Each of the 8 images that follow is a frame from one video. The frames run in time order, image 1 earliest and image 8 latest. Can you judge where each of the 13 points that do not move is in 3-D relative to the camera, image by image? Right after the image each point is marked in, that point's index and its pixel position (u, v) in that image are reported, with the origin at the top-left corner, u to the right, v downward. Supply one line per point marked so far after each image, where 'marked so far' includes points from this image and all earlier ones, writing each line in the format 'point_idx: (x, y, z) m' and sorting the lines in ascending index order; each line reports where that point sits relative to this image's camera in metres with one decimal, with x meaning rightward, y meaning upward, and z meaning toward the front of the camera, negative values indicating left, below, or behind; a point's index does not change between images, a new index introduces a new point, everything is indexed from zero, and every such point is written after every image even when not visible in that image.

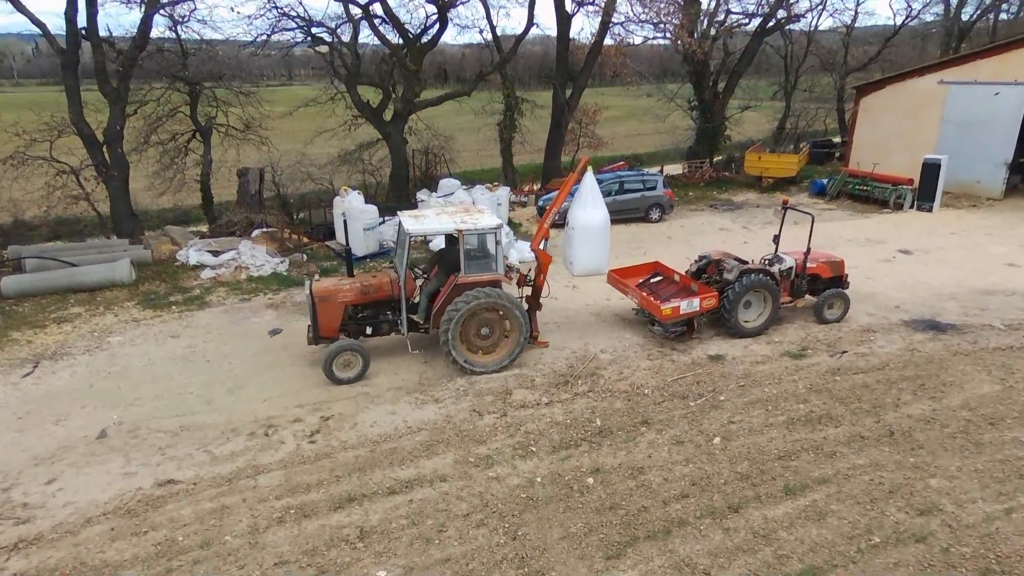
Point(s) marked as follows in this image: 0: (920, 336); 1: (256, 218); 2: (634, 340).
0: (+6.0, -0.7, +9.1) m
1: (-5.5, +1.5, +13.4) m
2: (+1.8, -0.8, +9.1) m
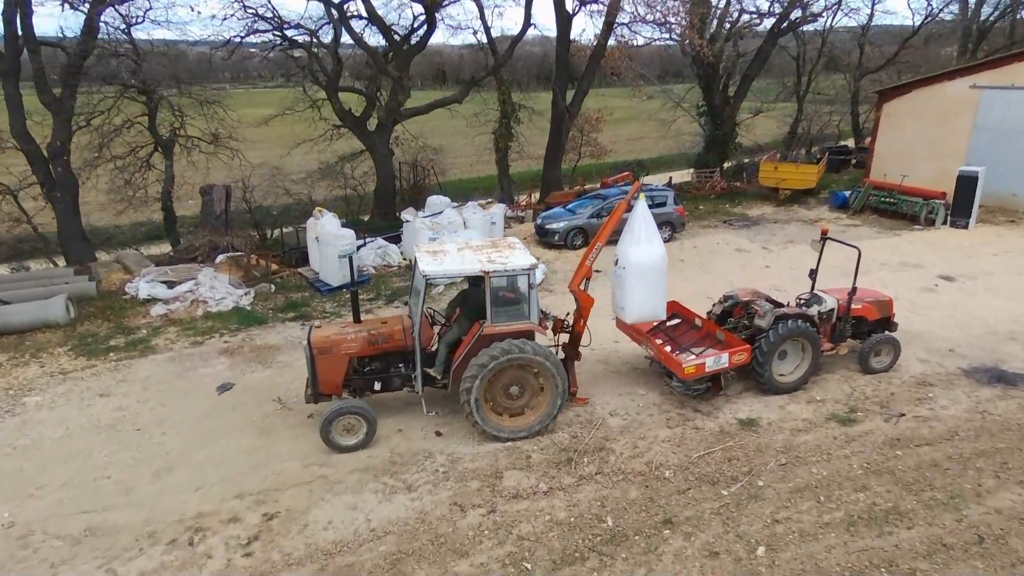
0: (+5.9, -1.3, +7.7) m
1: (-5.6, +0.9, +12.0) m
2: (+1.7, -1.4, +7.6) m
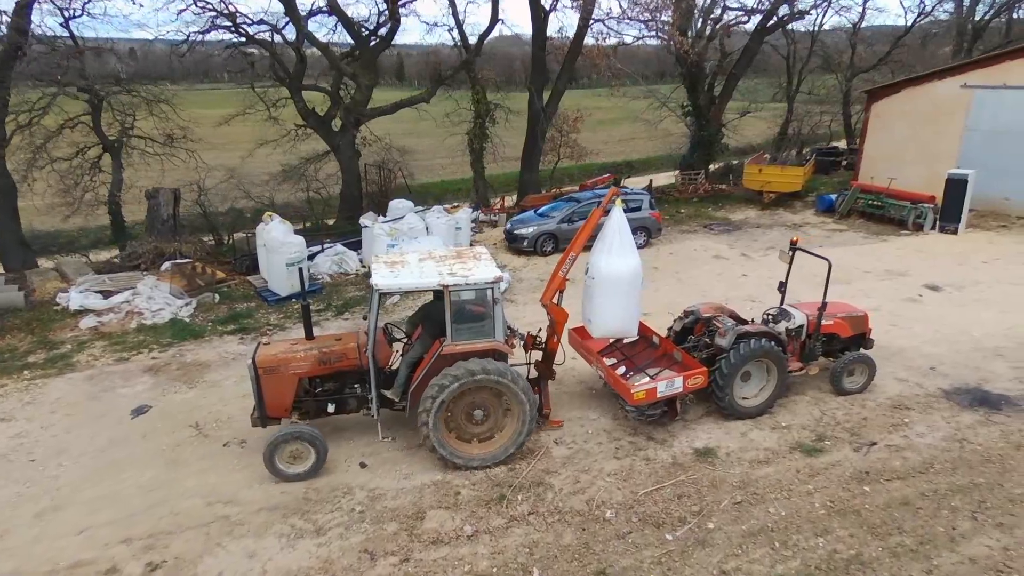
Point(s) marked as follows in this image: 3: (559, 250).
0: (+5.2, -1.5, +7.1) m
1: (-6.3, +0.7, +11.3) m
2: (+1.0, -1.5, +7.0) m
3: (+1.0, +0.8, +13.2) m
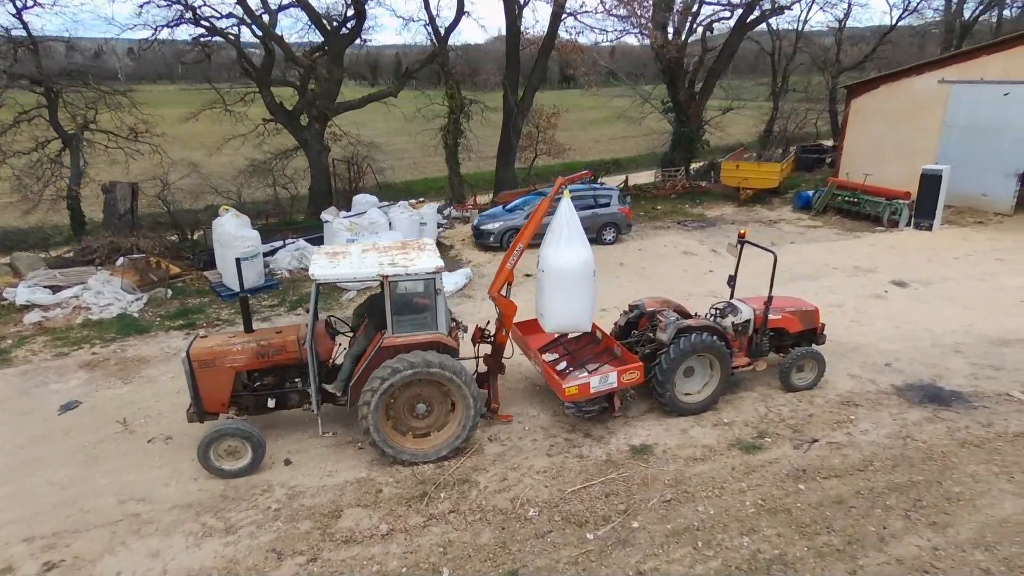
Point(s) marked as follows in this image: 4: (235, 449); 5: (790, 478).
0: (+4.5, -1.4, +6.9) m
1: (-7.0, +0.8, +11.2) m
2: (+0.3, -1.5, +6.9) m
3: (+0.3, +0.9, +13.0) m
4: (-2.6, -1.5, +5.8) m
5: (+2.6, -1.8, +5.9) m
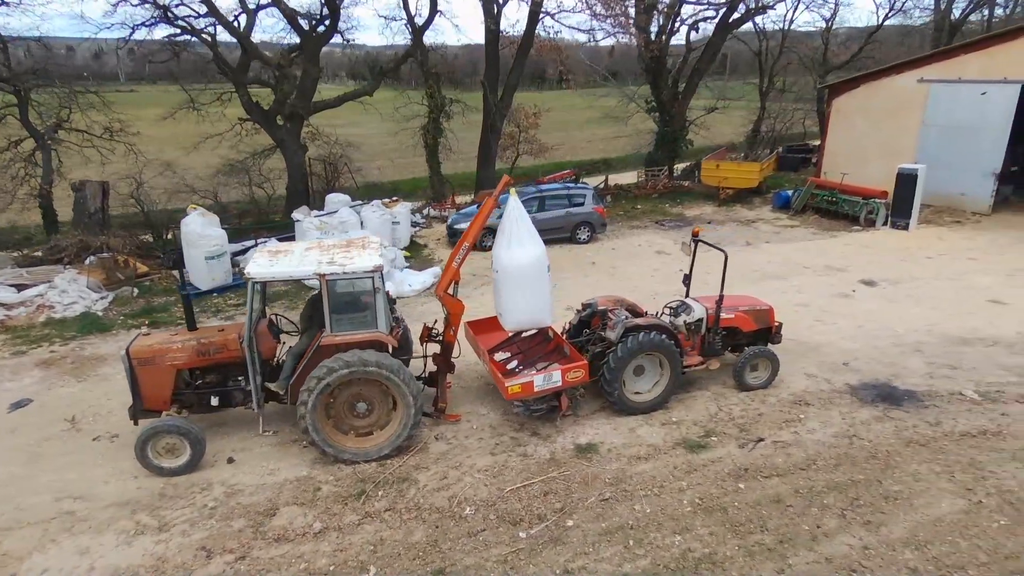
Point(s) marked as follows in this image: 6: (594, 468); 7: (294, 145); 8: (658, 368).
0: (+4.0, -1.4, +6.9) m
1: (-7.6, +0.8, +11.2) m
2: (-0.3, -1.4, +6.8) m
3: (-0.2, +0.9, +13.0) m
4: (-3.2, -1.5, +5.8) m
5: (+2.1, -1.8, +5.9) m
6: (+0.8, -1.7, +6.0) m
7: (-5.0, +3.3, +14.3) m
8: (+1.6, -0.9, +7.0) m
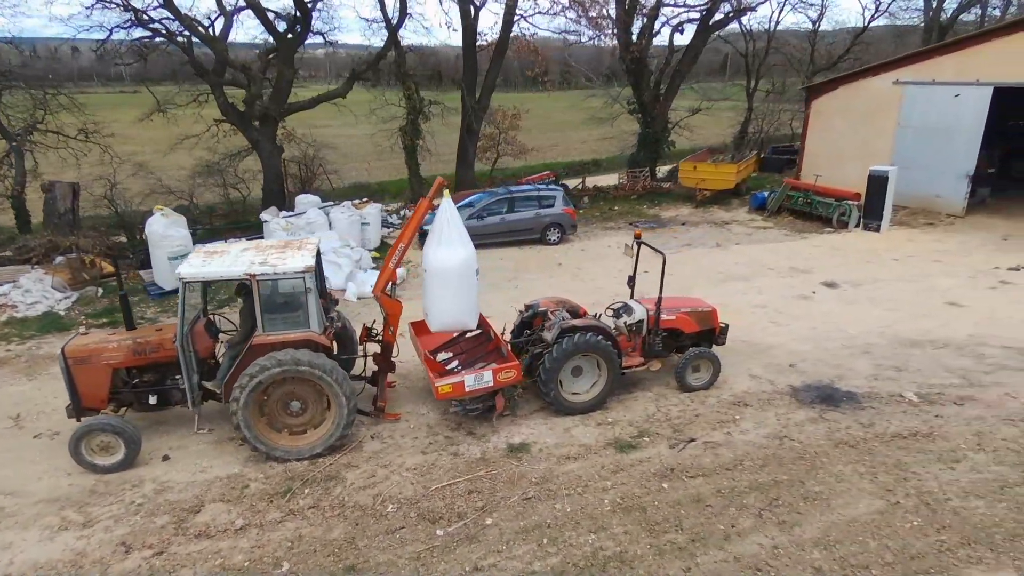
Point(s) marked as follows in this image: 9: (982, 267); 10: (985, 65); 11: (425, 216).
0: (+3.3, -1.4, +7.0) m
1: (-8.2, +0.8, +11.3) m
2: (-0.9, -1.5, +6.9) m
3: (-0.9, +0.9, +13.1) m
4: (-3.9, -1.5, +5.9) m
5: (+1.4, -1.8, +6.0) m
6: (+0.1, -1.8, +6.1) m
7: (-5.6, +3.3, +14.4) m
8: (+1.0, -0.9, +7.0) m
9: (+8.8, +0.4, +11.6) m
10: (+10.9, +5.2, +14.3) m
11: (-1.0, +0.7, +6.9) m
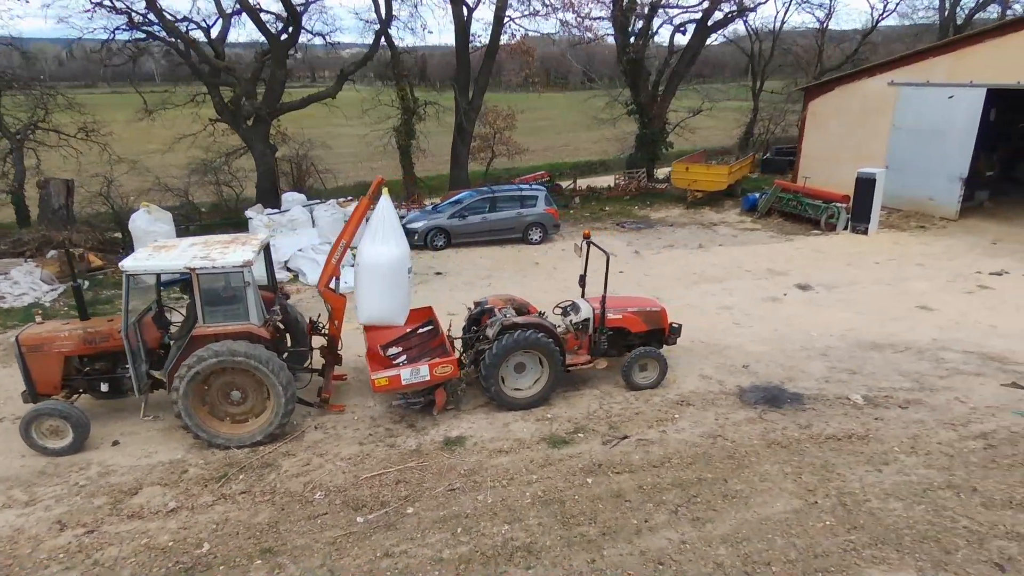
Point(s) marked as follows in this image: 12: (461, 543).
0: (+2.6, -1.4, +7.0) m
1: (-8.7, +1.0, +11.8) m
2: (-1.6, -1.4, +7.1) m
3: (-1.3, +0.9, +13.2) m
4: (-4.6, -1.4, +6.2) m
5: (+0.7, -1.8, +6.1) m
6: (-0.6, -1.7, +6.3) m
7: (-5.9, +3.4, +14.7) m
8: (+0.3, -0.9, +7.2) m
9: (+8.3, +0.3, +11.5) m
10: (+10.6, +5.0, +14.1) m
11: (-1.6, +0.8, +7.1) m
12: (-0.4, -2.1, +5.2) m
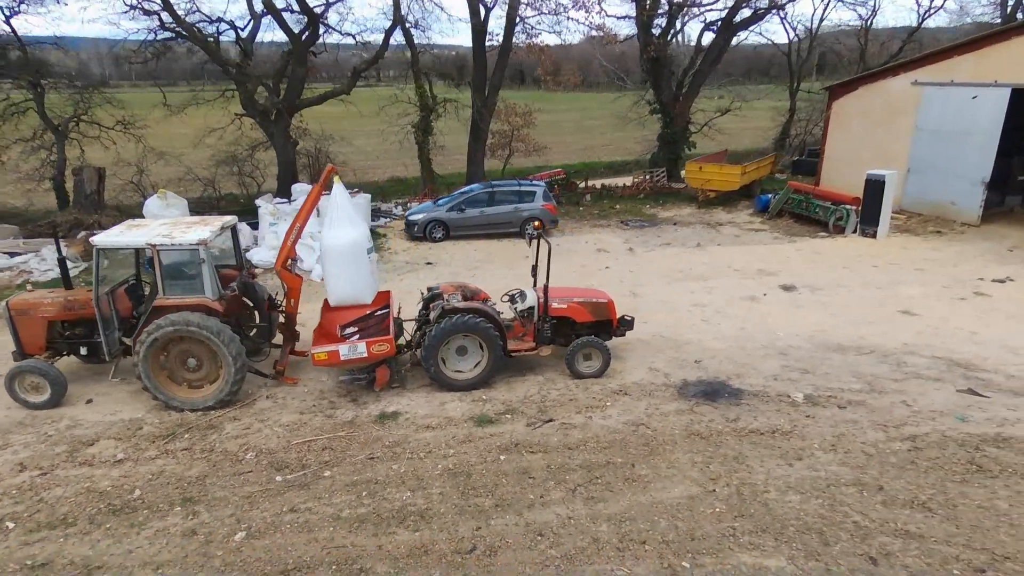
0: (+1.9, -1.3, +7.1) m
1: (-8.9, +1.4, +12.9) m
2: (-2.3, -1.2, +7.6) m
3: (-1.3, +1.1, +13.7) m
4: (-5.3, -1.1, +7.0) m
5: (-0.1, -1.6, +6.3) m
6: (-1.4, -1.5, +6.7) m
7: (-5.8, +3.7, +15.6) m
8: (-0.4, -0.7, +7.5) m
9: (+8.0, +0.2, +11.0) m
10: (+10.7, +4.8, +13.4) m
11: (-2.3, +1.0, +7.5) m
12: (-1.3, -1.9, +5.6) m
